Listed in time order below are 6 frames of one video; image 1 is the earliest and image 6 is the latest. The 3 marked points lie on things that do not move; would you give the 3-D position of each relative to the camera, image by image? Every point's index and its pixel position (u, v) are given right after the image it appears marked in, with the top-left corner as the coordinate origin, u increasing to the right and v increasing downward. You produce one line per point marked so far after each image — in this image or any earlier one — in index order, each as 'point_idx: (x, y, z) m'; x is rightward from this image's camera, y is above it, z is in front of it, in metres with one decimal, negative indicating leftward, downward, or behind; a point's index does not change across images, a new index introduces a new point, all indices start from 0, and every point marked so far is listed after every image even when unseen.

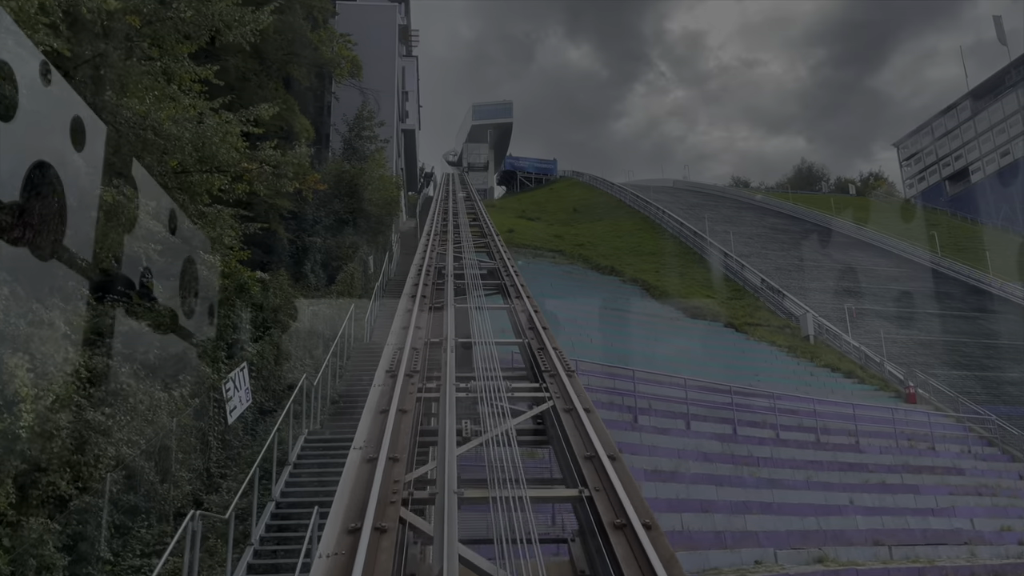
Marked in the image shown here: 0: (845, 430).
0: (+5.5, -2.3, +10.1) m
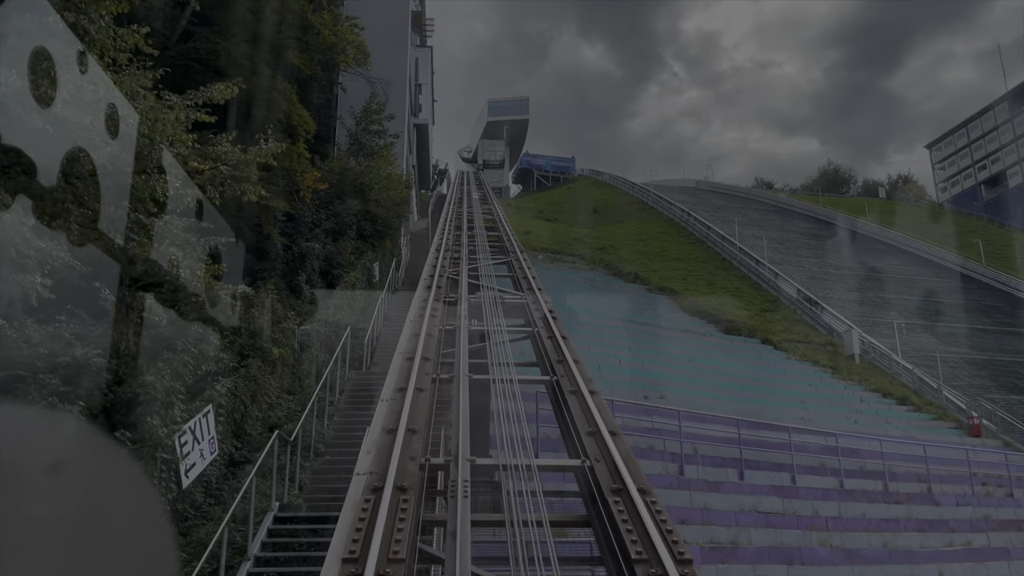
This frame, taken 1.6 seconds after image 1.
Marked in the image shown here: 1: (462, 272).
0: (+5.7, -2.6, +8.8) m
1: (-1.1, +0.5, +13.9) m
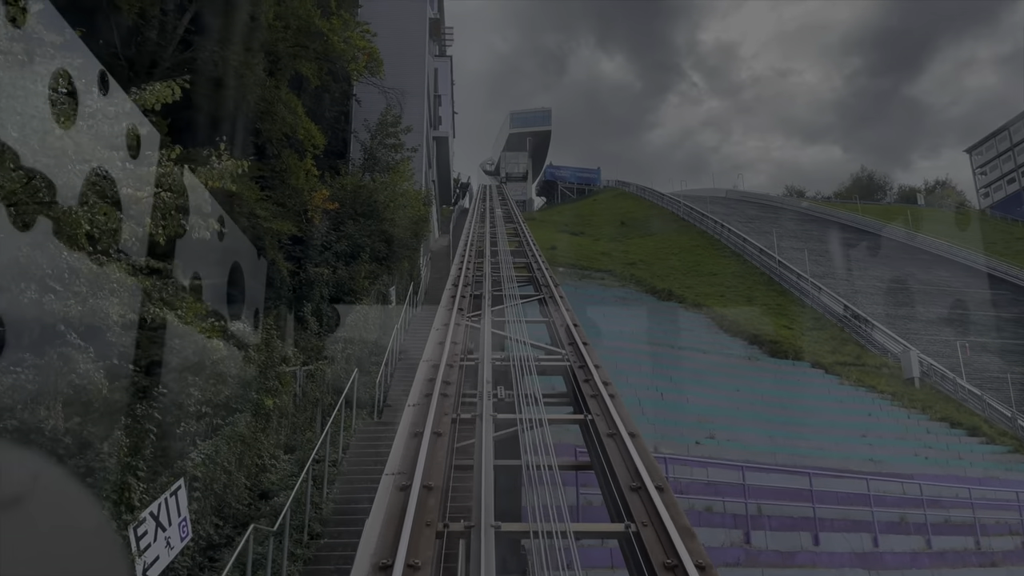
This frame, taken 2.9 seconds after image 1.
0: (+6.1, -2.9, +7.6) m
1: (-0.5, 0.0, +13.0) m
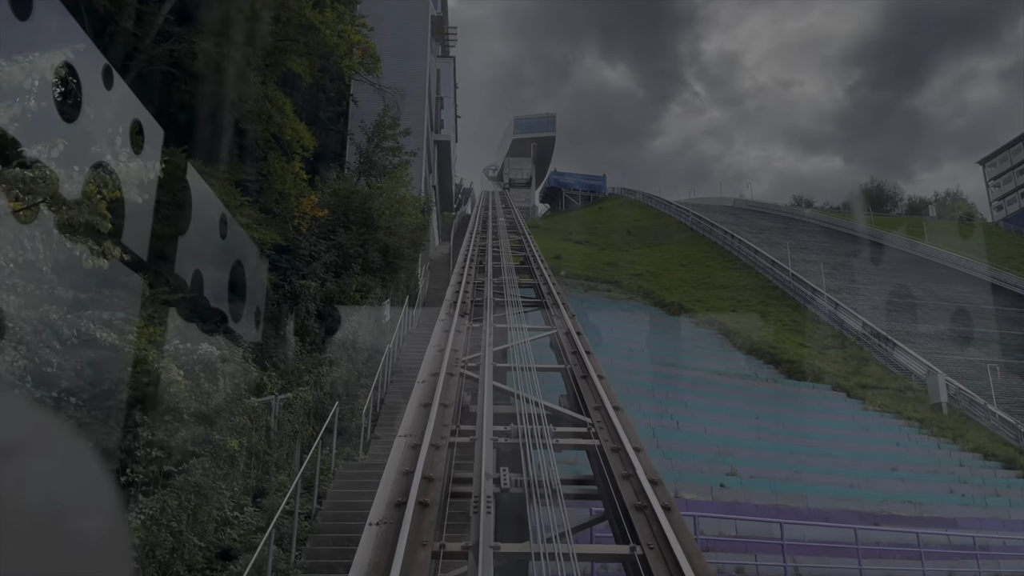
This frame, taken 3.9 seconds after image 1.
0: (+6.1, -3.2, +6.9) m
1: (-0.5, -0.2, +12.3) m
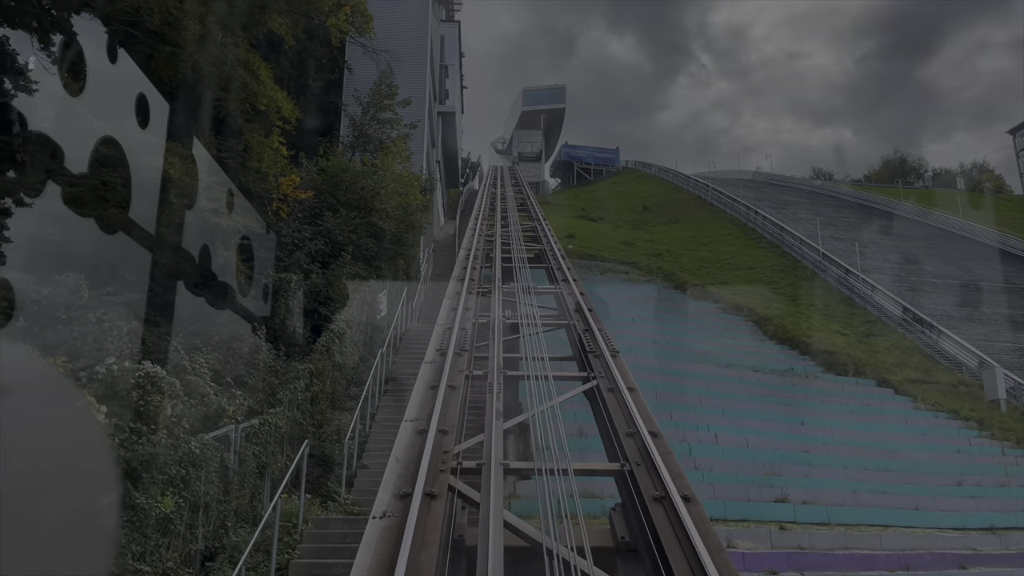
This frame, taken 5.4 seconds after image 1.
0: (+6.2, -3.2, +5.8) m
1: (-0.3, 0.0, +11.1) m
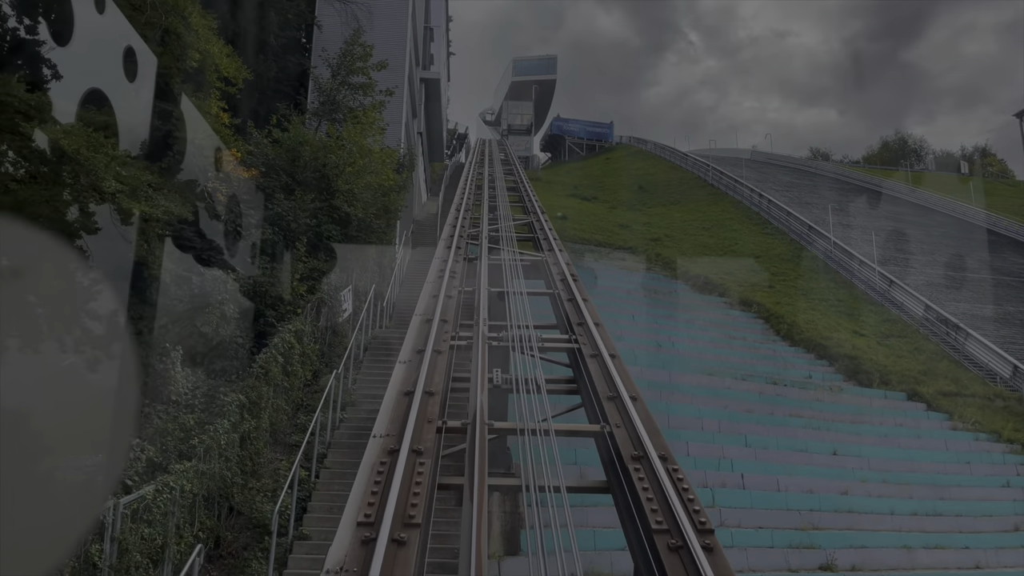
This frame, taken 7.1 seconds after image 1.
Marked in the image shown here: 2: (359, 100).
0: (+6.1, -3.4, +4.7) m
1: (-0.5, +0.1, +9.8) m
2: (-2.5, +3.2, +10.4) m
